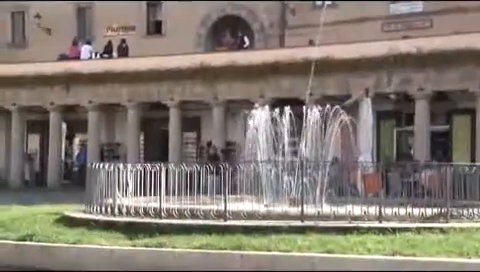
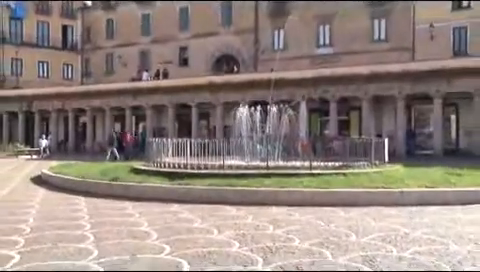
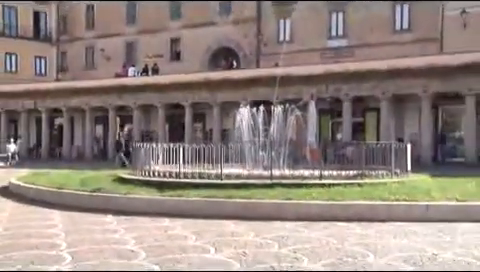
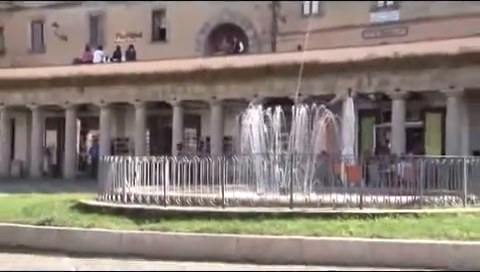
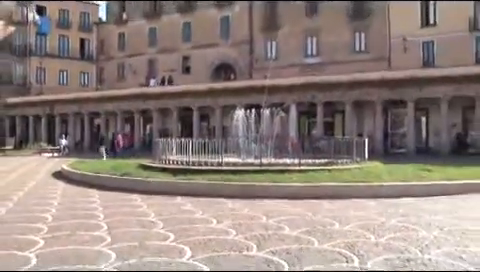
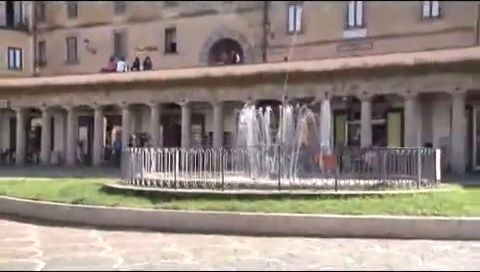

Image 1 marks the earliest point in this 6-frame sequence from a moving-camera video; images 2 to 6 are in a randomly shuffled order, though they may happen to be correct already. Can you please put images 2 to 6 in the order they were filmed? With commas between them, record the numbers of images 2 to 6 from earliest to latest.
4, 6, 3, 2, 5
